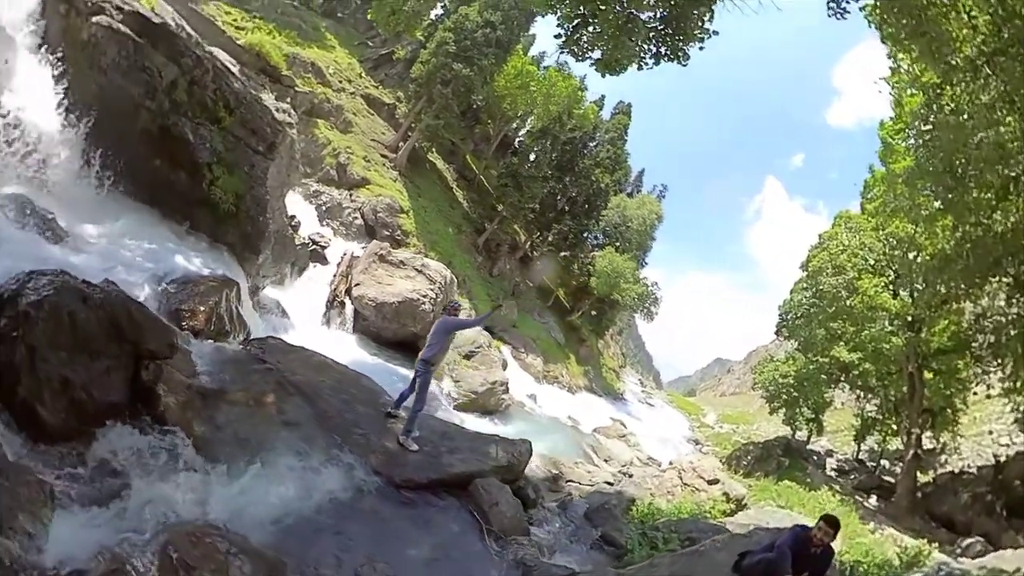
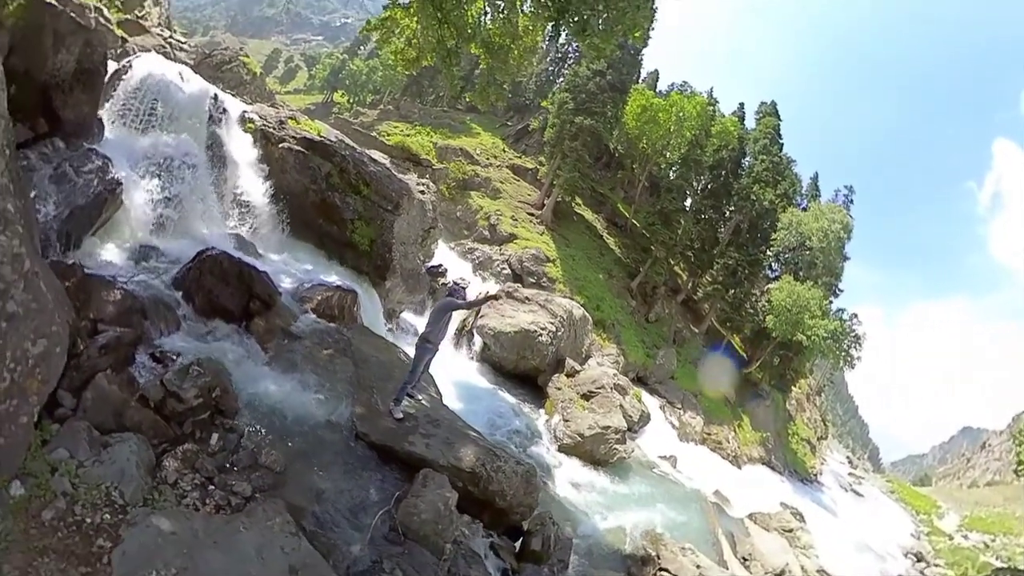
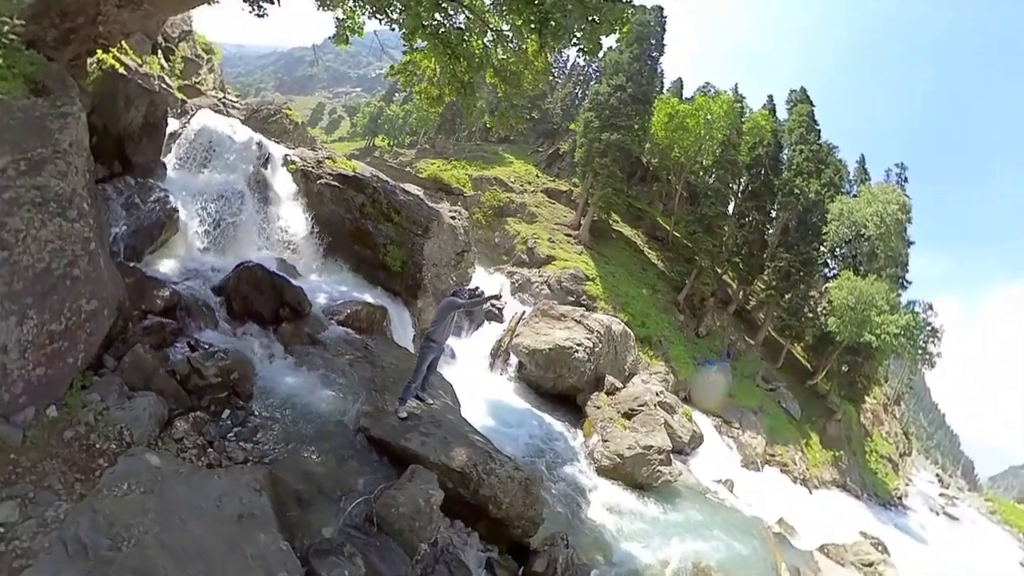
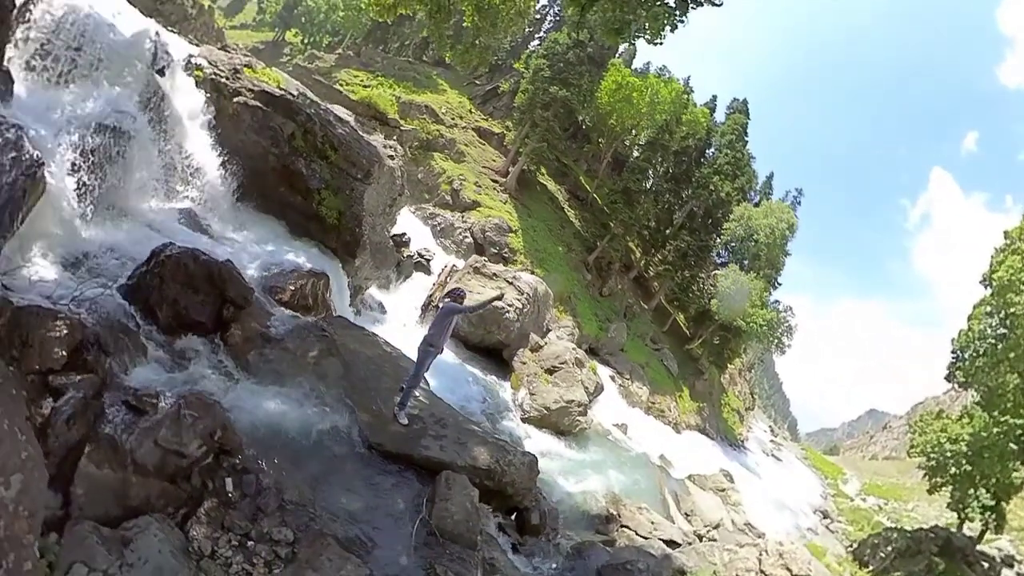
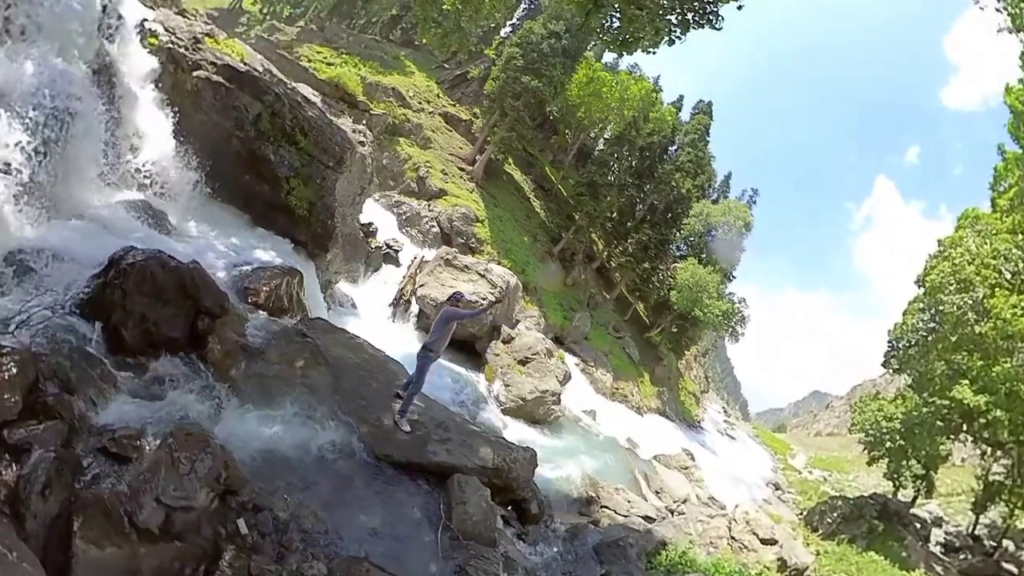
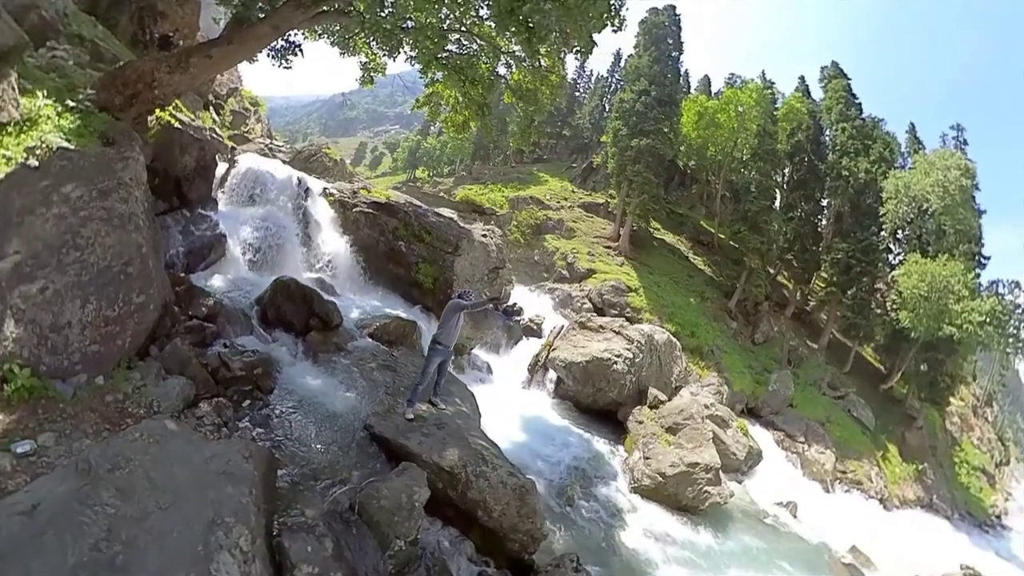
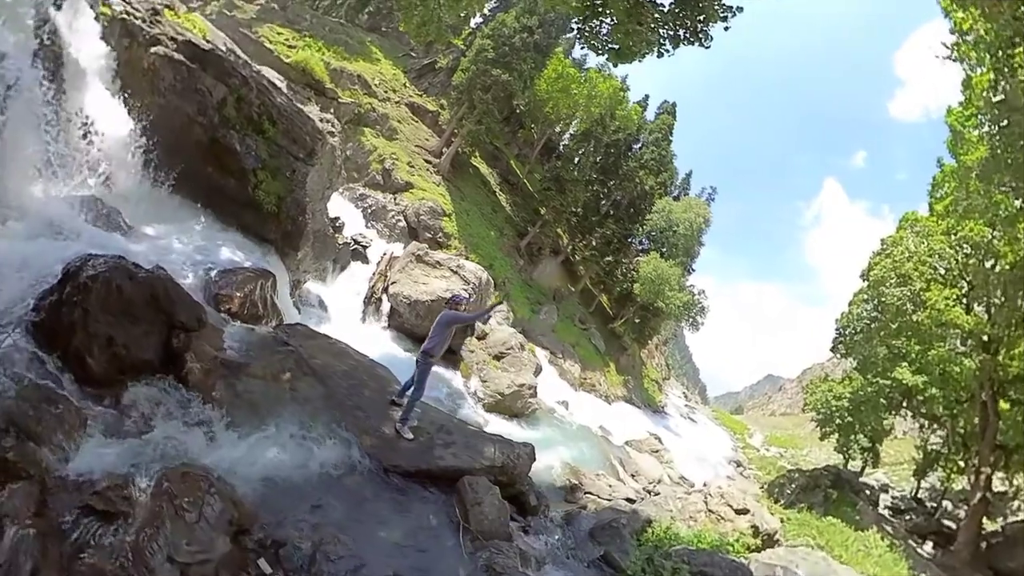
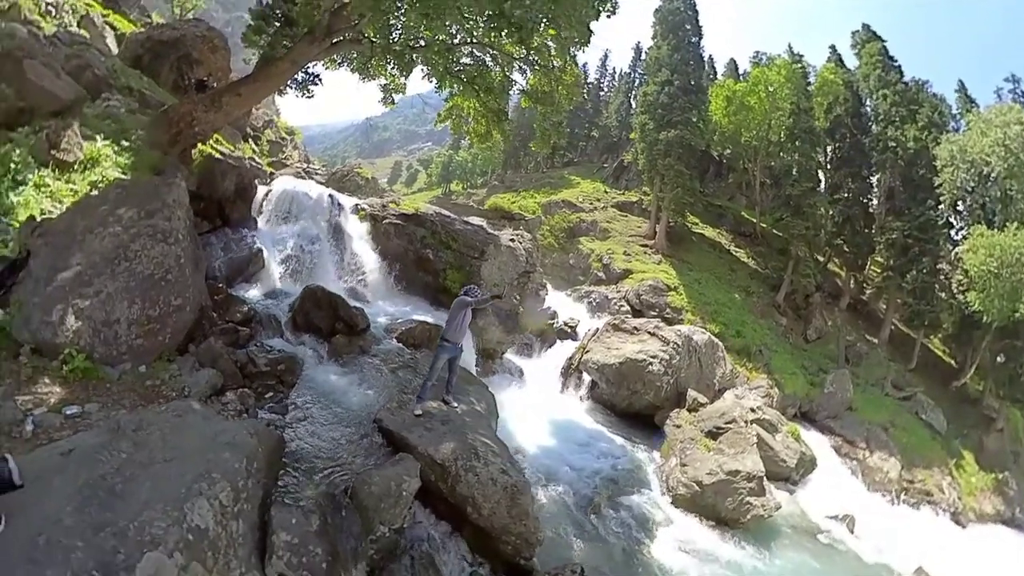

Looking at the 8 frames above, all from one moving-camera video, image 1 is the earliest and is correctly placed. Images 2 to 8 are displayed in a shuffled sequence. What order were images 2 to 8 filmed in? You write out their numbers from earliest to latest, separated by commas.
7, 5, 4, 2, 3, 6, 8
